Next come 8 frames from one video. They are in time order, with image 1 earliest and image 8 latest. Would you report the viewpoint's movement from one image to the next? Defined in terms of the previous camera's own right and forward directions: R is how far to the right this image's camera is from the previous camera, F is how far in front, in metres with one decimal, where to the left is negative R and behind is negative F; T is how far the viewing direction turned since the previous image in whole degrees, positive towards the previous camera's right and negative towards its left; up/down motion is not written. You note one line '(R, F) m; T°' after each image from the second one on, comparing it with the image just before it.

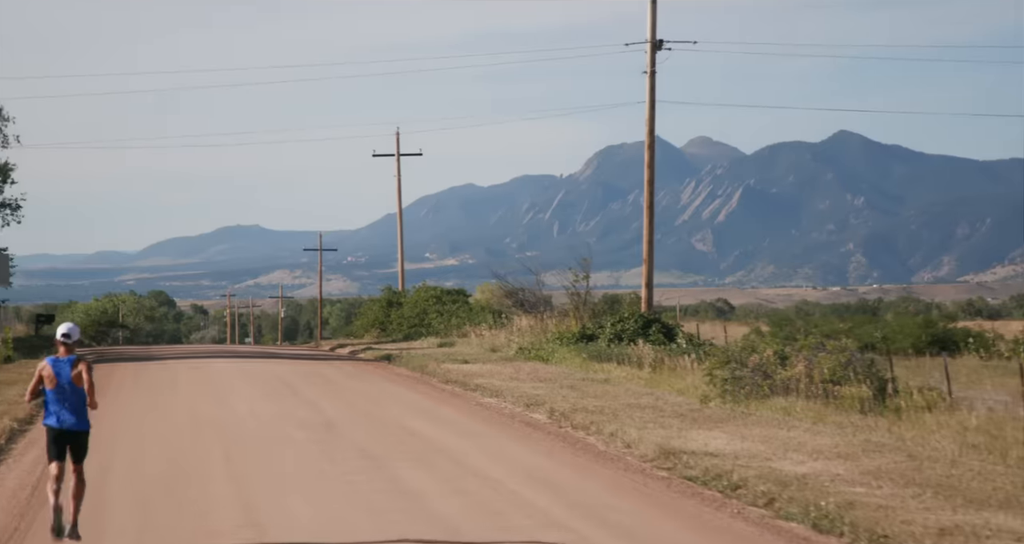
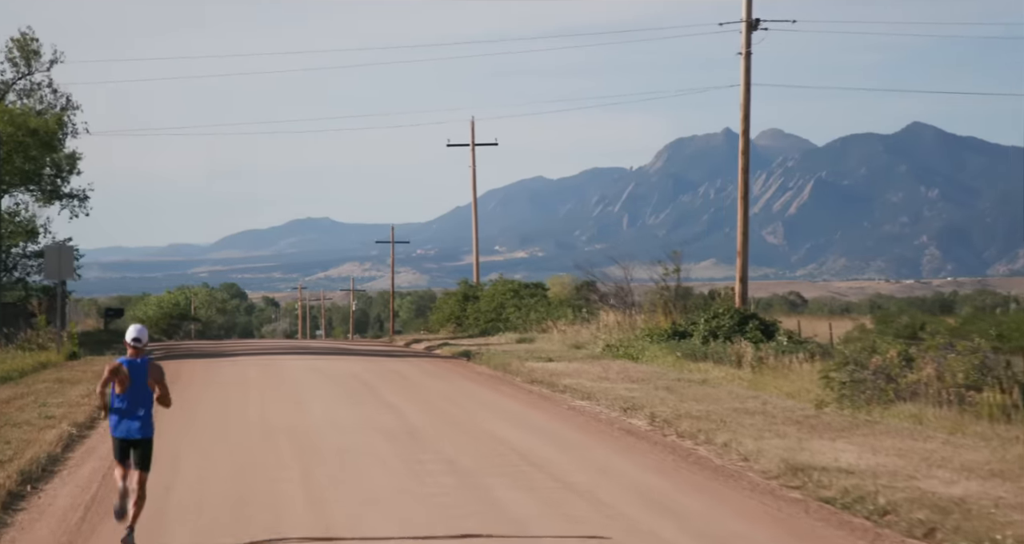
(-0.4, +1.9) m; -3°
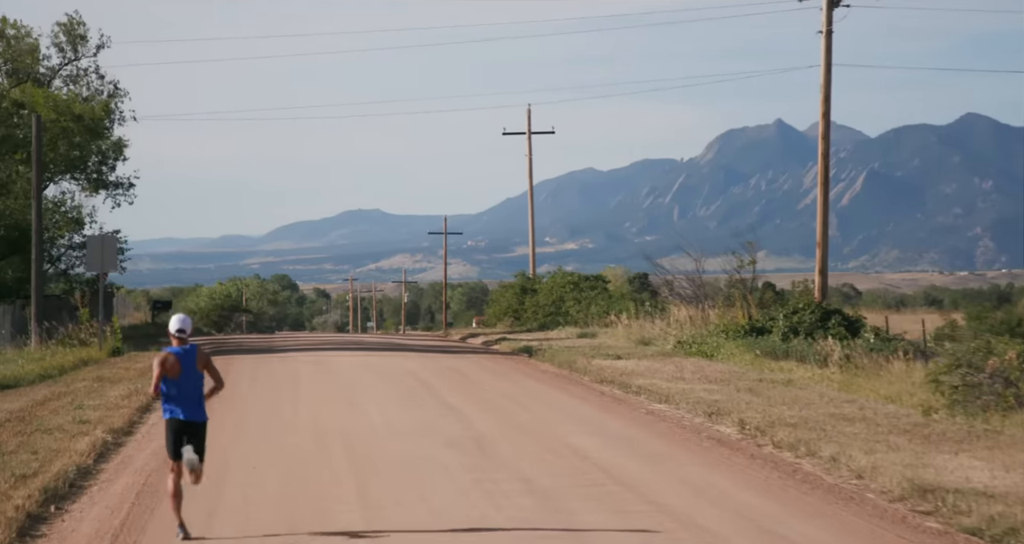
(-0.4, +1.9) m; -2°
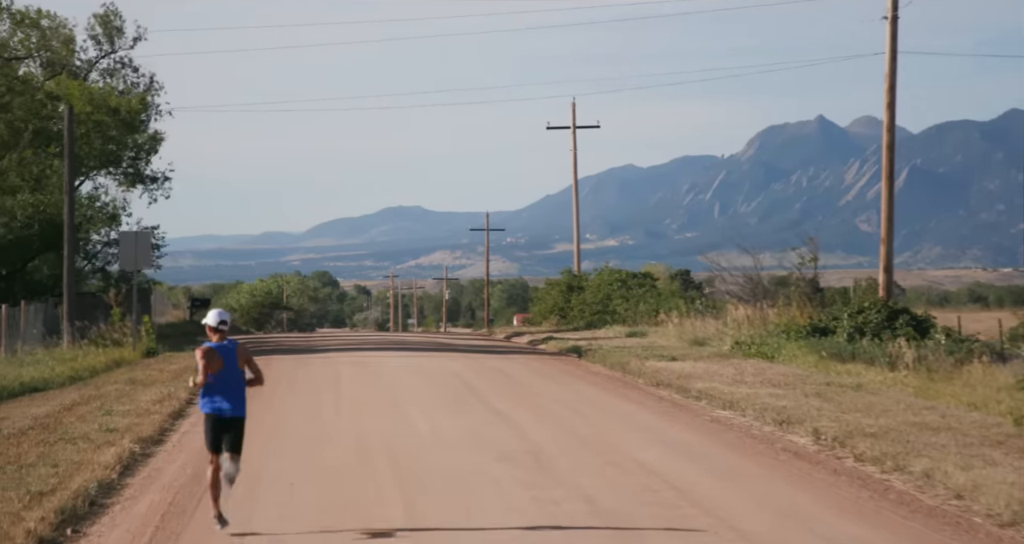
(-0.2, +1.4) m; -2°
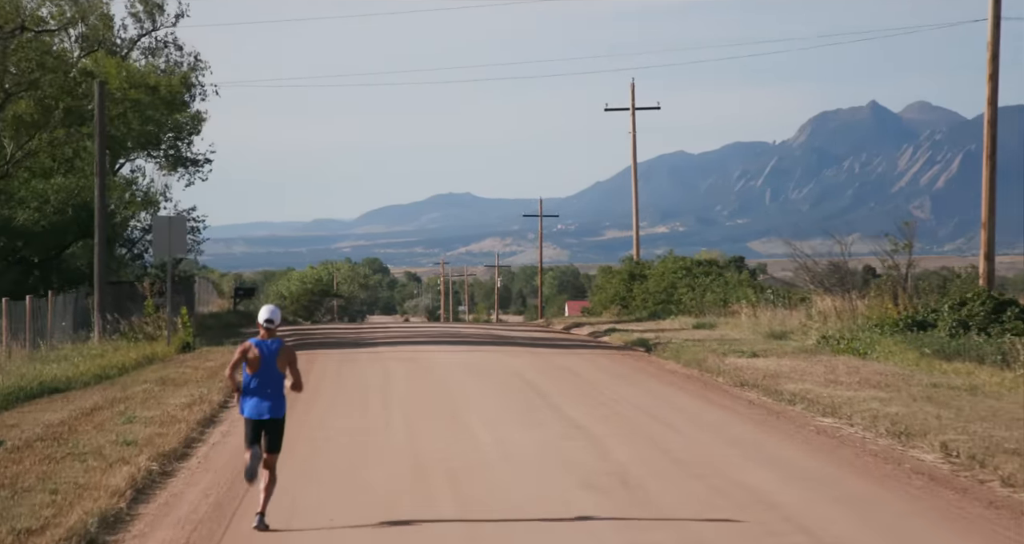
(-0.3, +2.5) m; -2°
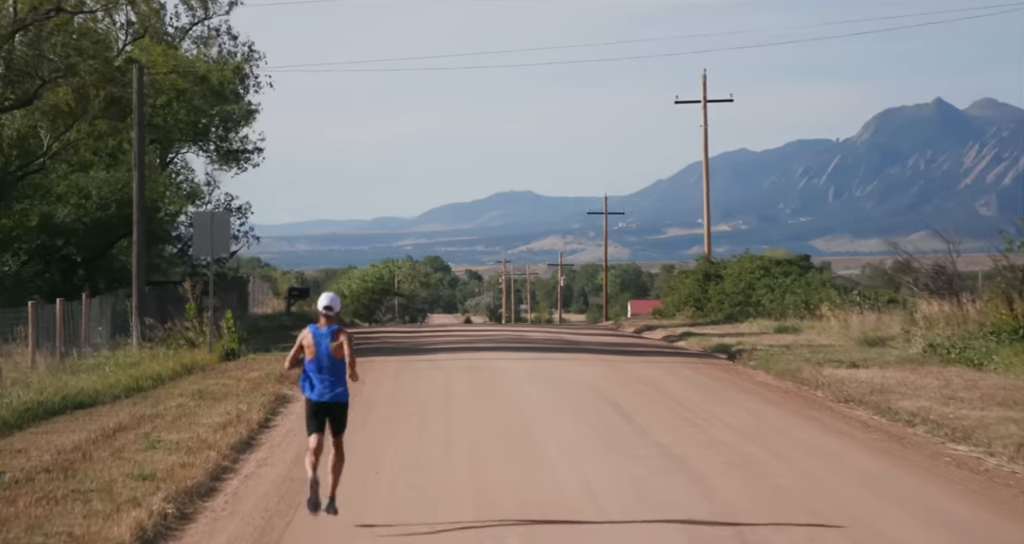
(-0.2, +2.4) m; -2°
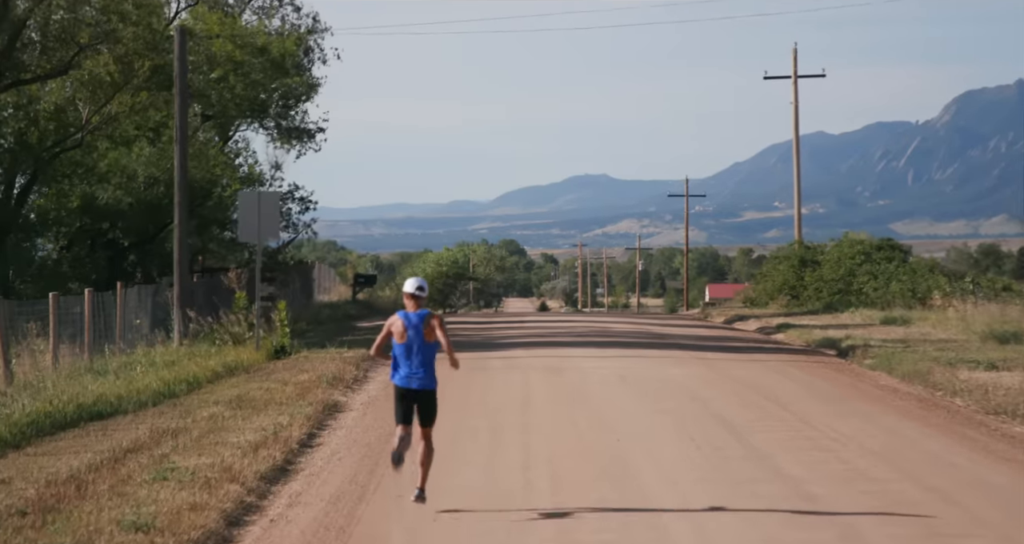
(-0.2, +3.0) m; -3°
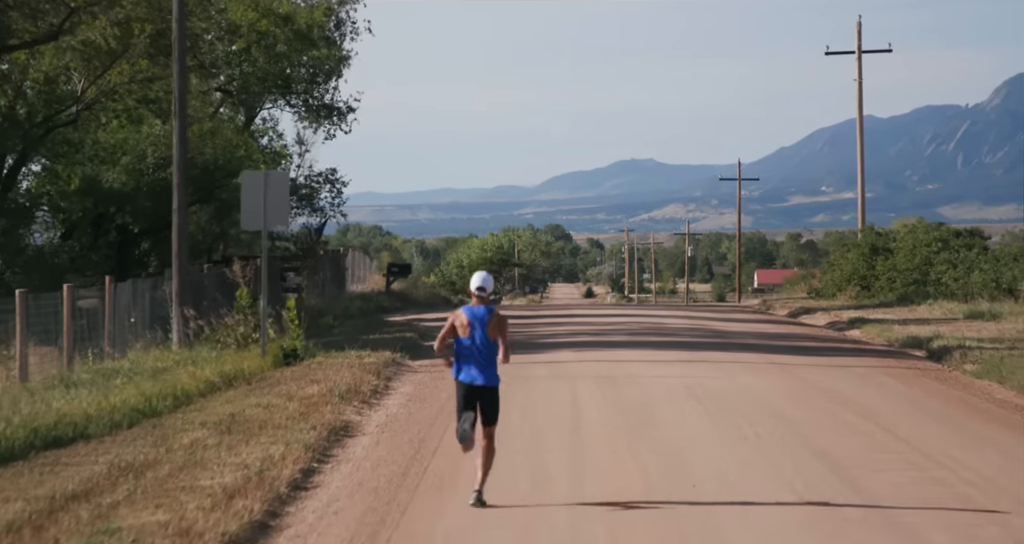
(0.0, +3.1) m; -2°
